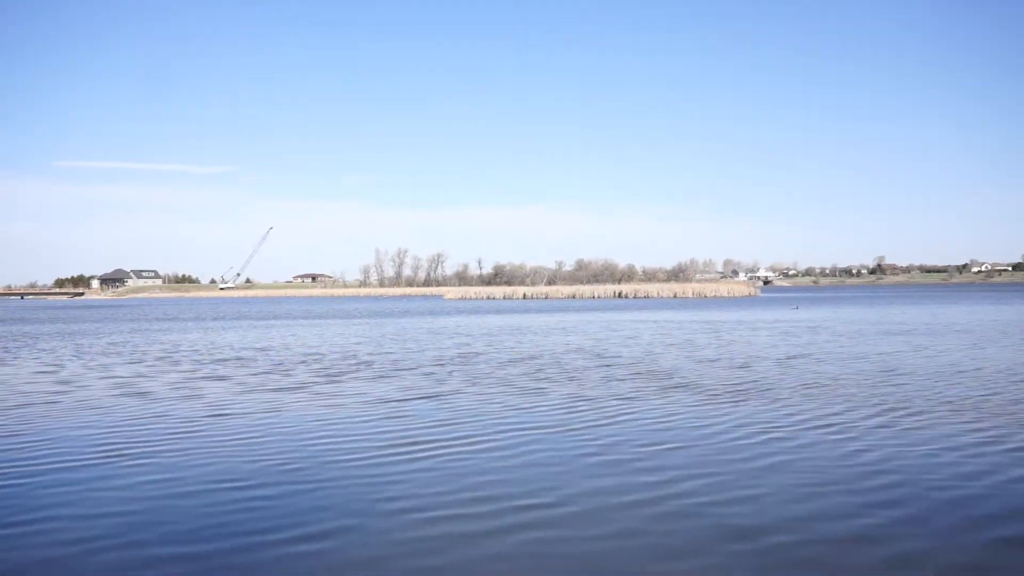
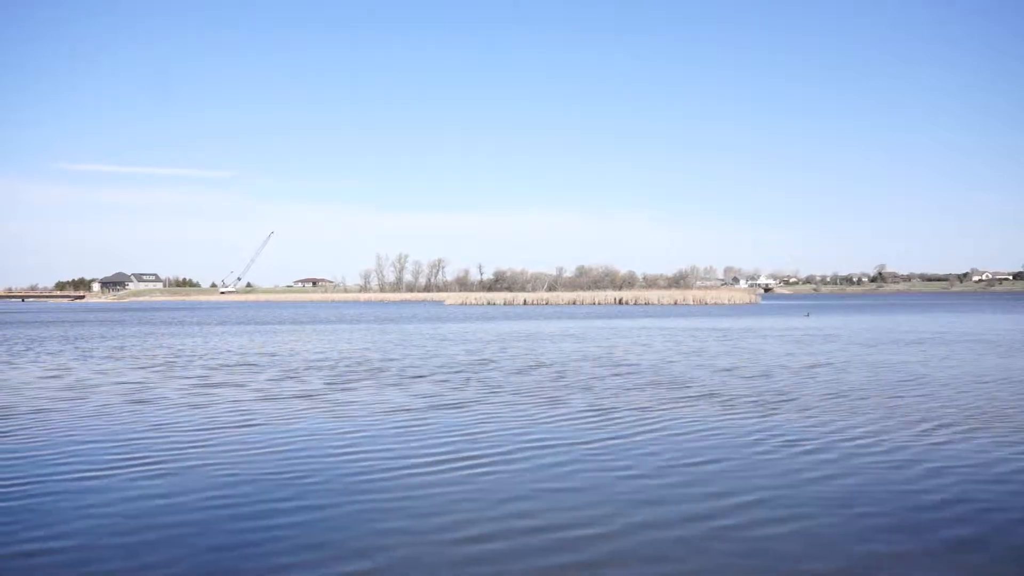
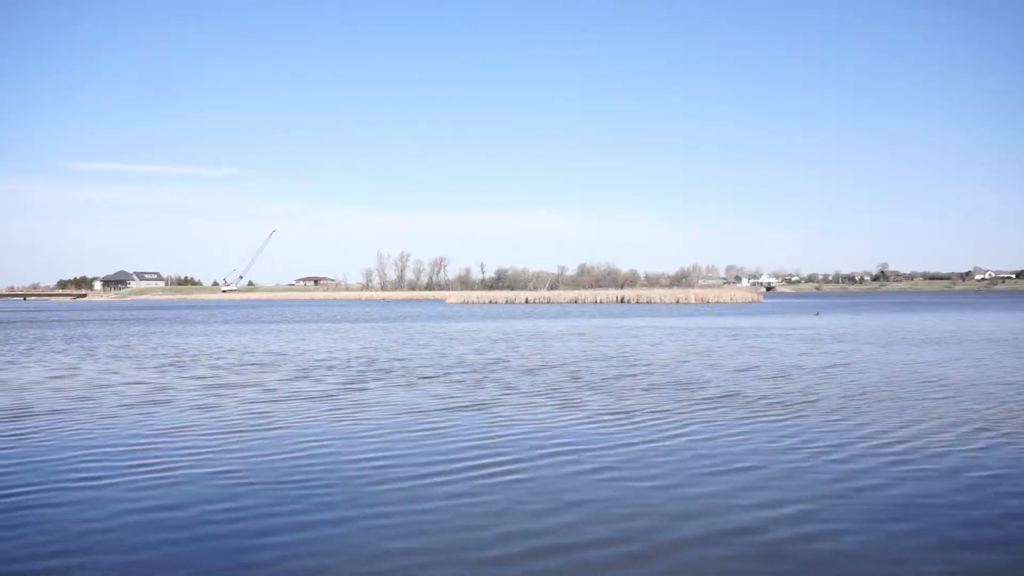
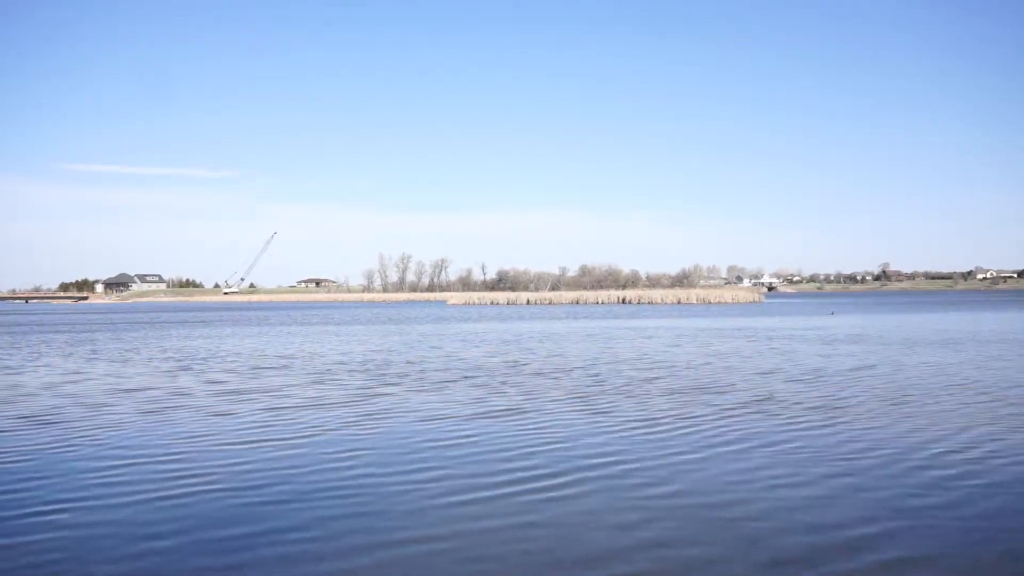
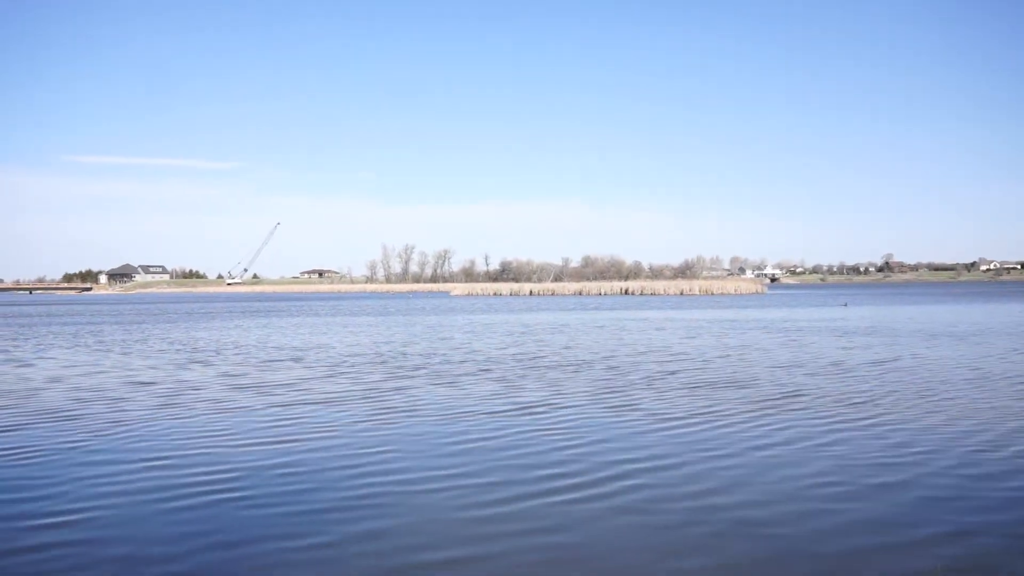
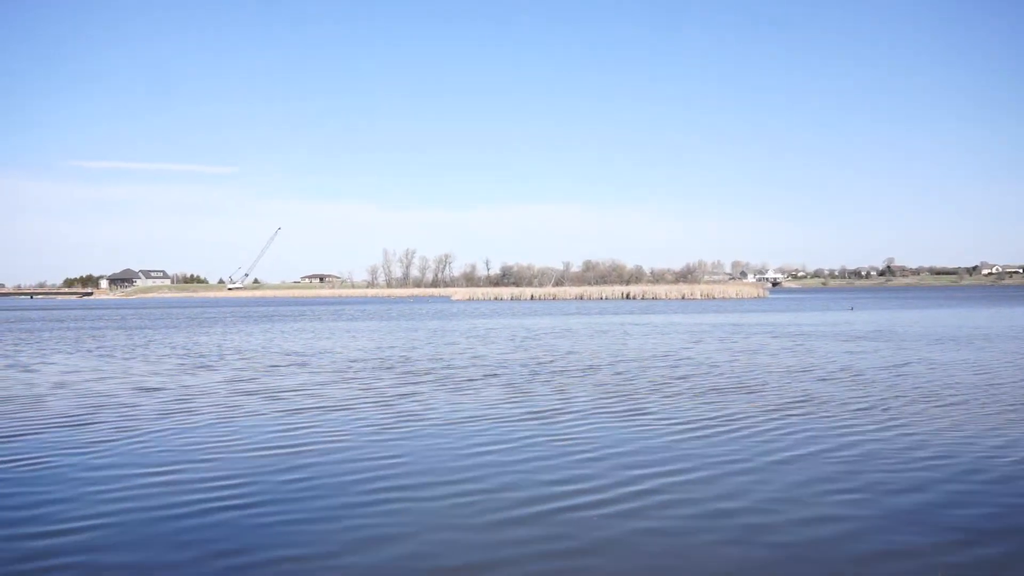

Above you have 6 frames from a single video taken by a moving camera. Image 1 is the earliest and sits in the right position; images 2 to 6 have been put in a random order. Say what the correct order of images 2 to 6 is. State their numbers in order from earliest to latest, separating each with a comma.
2, 3, 4, 5, 6
